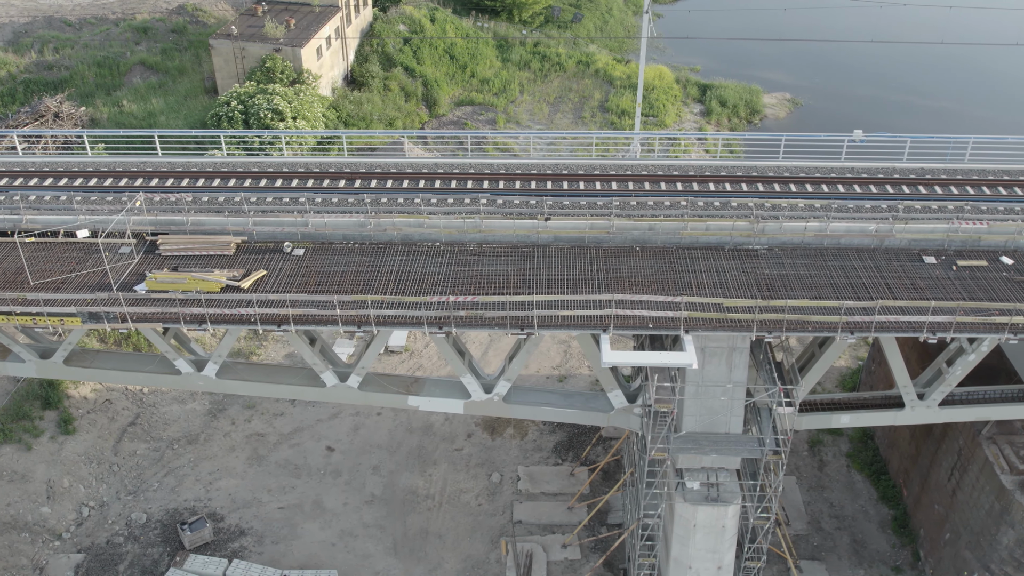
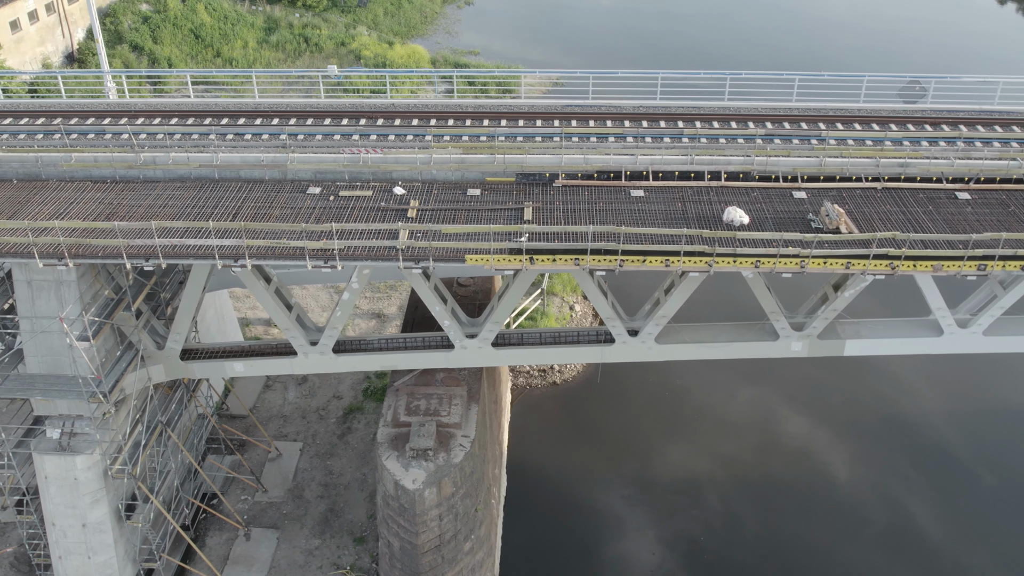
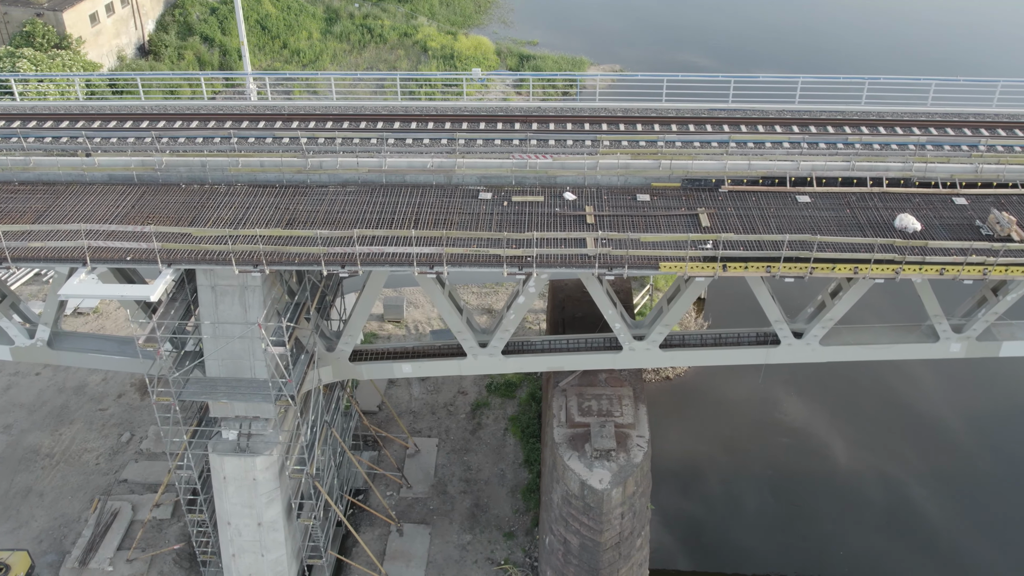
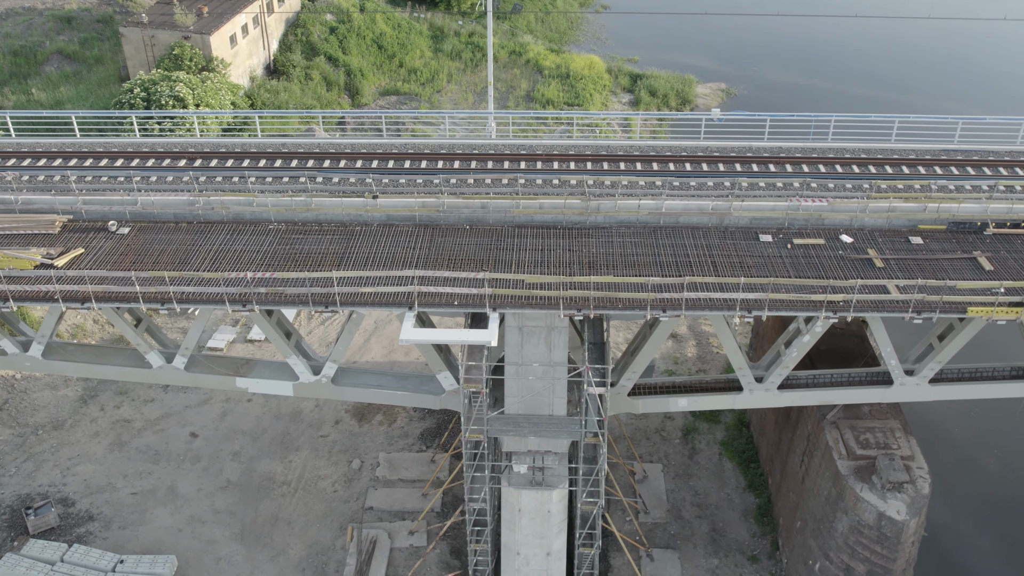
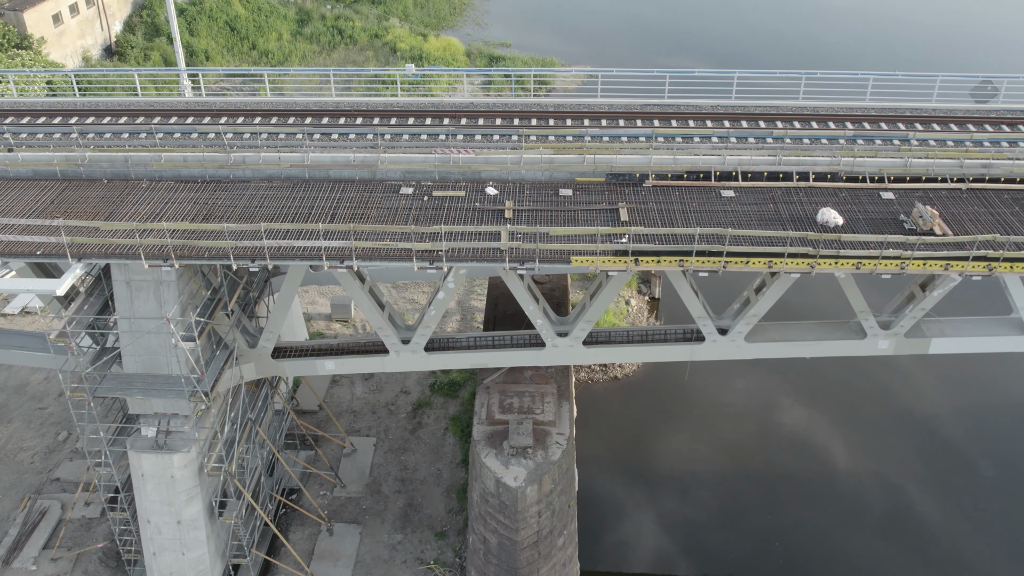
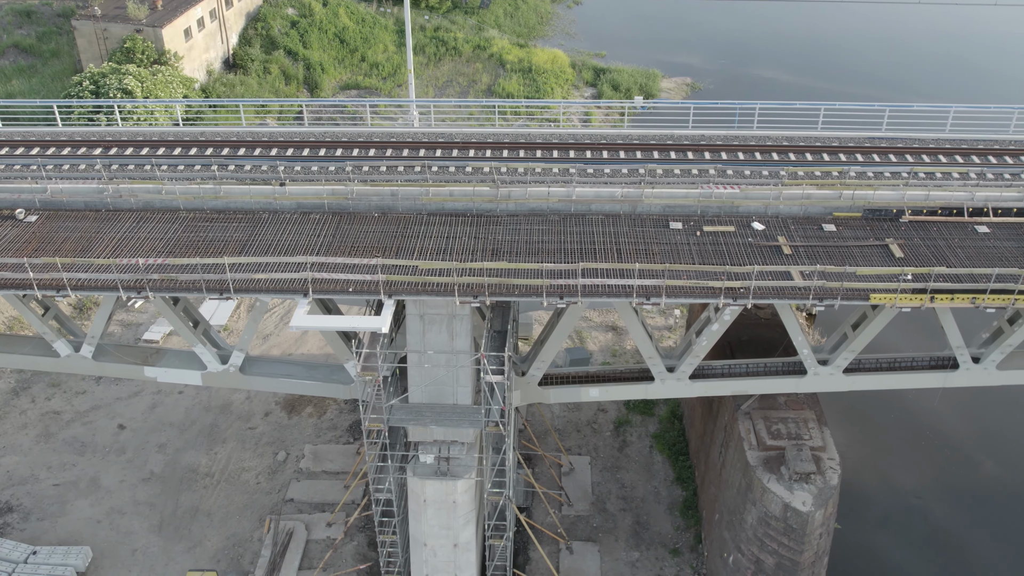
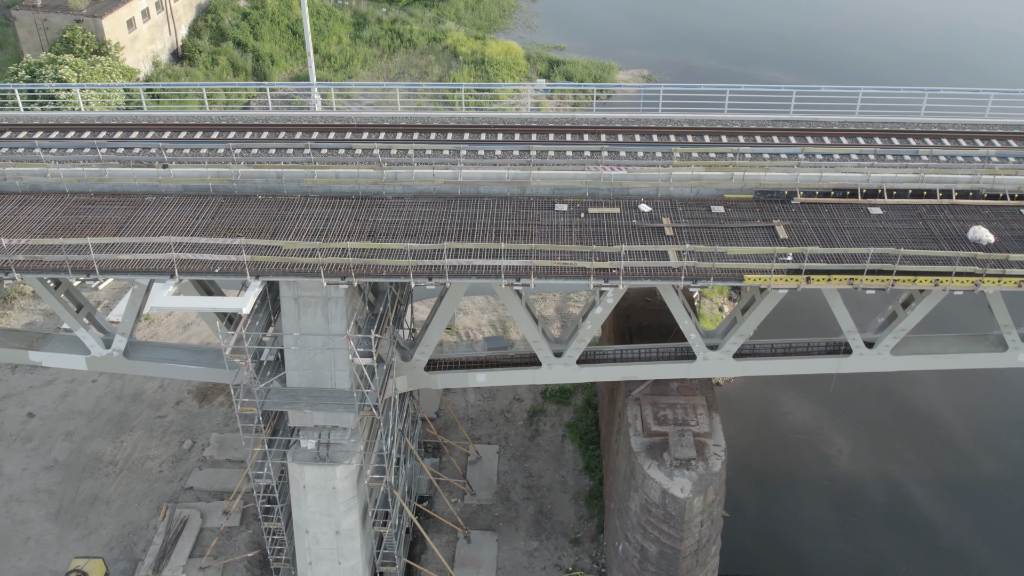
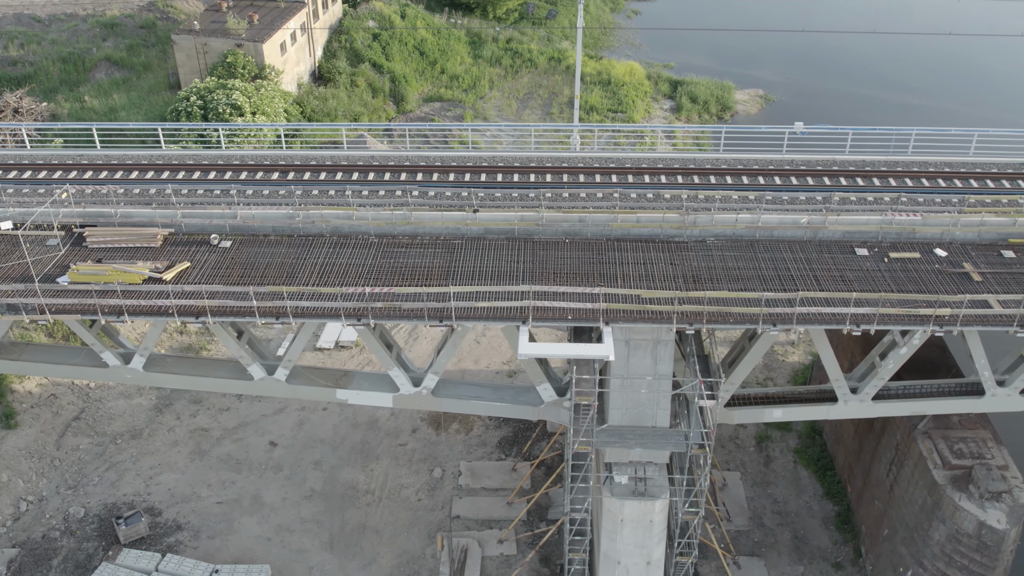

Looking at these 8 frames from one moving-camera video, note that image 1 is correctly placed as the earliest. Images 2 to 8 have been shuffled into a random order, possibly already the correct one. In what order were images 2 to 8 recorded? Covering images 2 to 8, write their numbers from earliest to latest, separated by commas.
8, 4, 6, 7, 3, 5, 2
